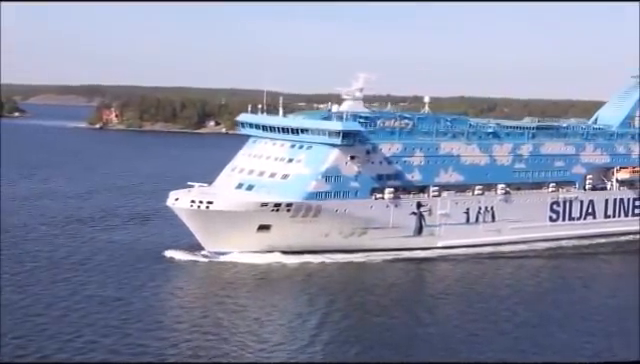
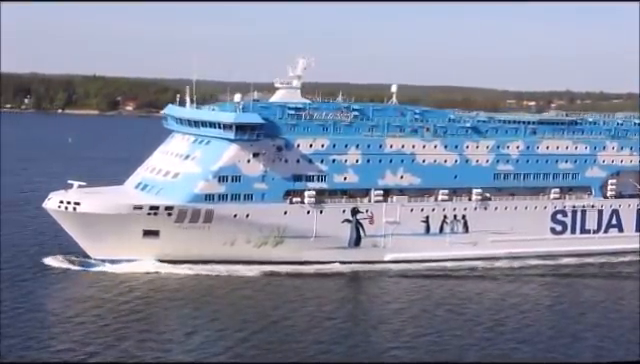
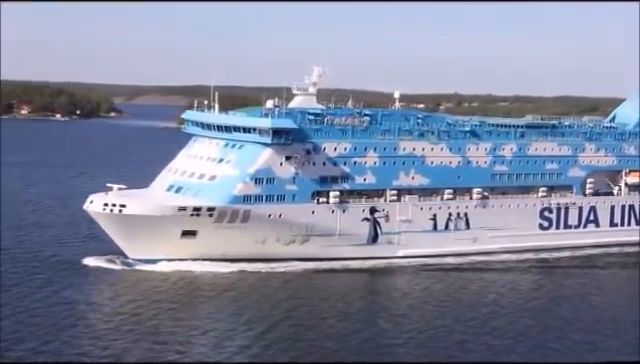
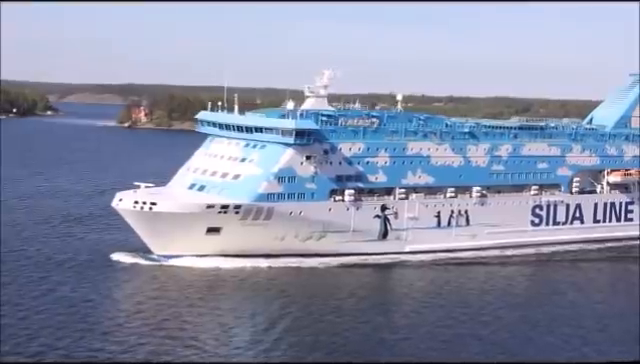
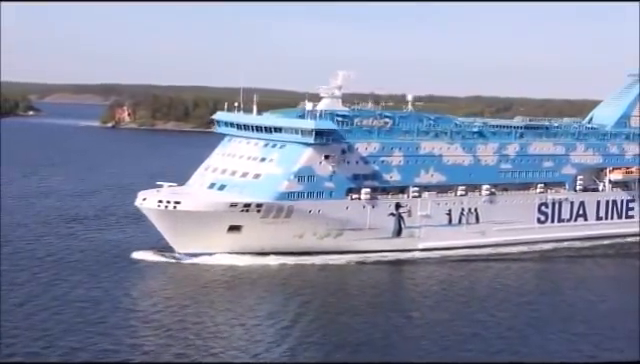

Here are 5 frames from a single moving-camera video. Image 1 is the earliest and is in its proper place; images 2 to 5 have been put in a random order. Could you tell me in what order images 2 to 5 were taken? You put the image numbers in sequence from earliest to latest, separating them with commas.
5, 4, 3, 2
